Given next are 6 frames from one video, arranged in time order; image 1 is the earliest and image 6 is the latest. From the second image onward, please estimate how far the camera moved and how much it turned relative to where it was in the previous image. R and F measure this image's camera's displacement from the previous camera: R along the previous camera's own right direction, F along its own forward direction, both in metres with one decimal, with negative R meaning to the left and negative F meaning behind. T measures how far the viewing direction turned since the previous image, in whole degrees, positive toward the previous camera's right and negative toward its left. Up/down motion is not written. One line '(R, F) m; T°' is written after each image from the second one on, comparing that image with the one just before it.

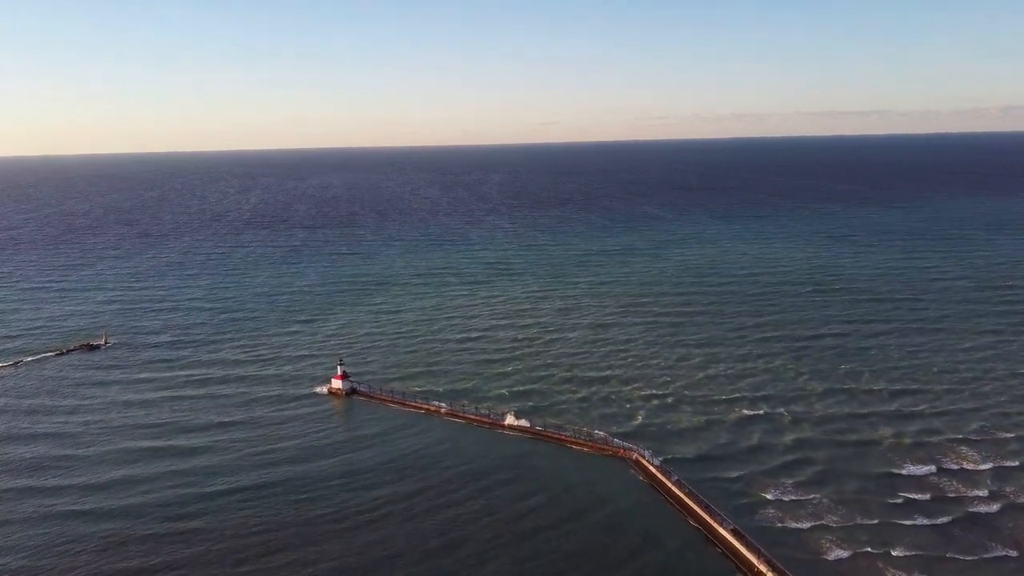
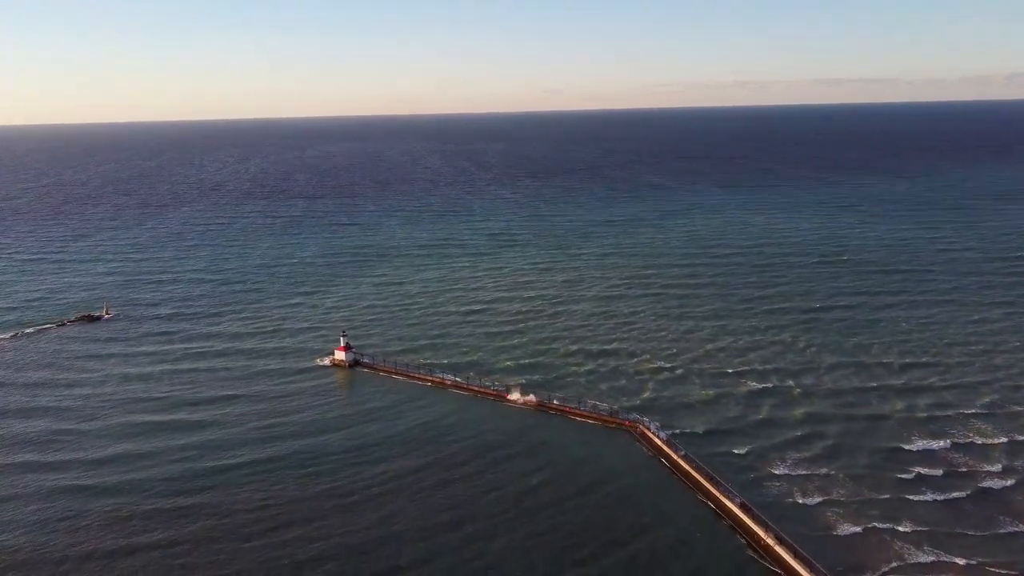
(-0.3, +0.7) m; 0°
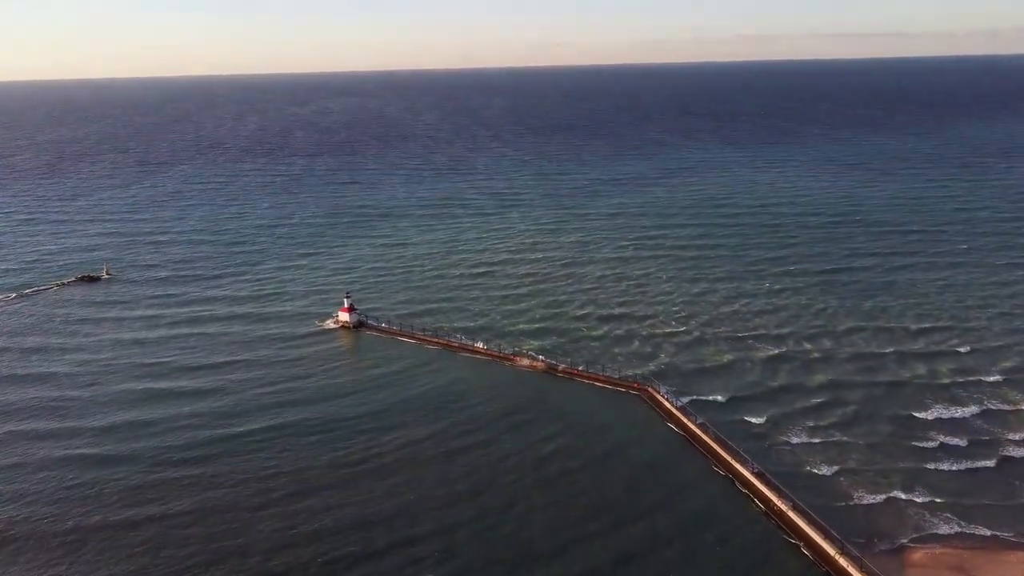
(-0.6, +1.2) m; 0°
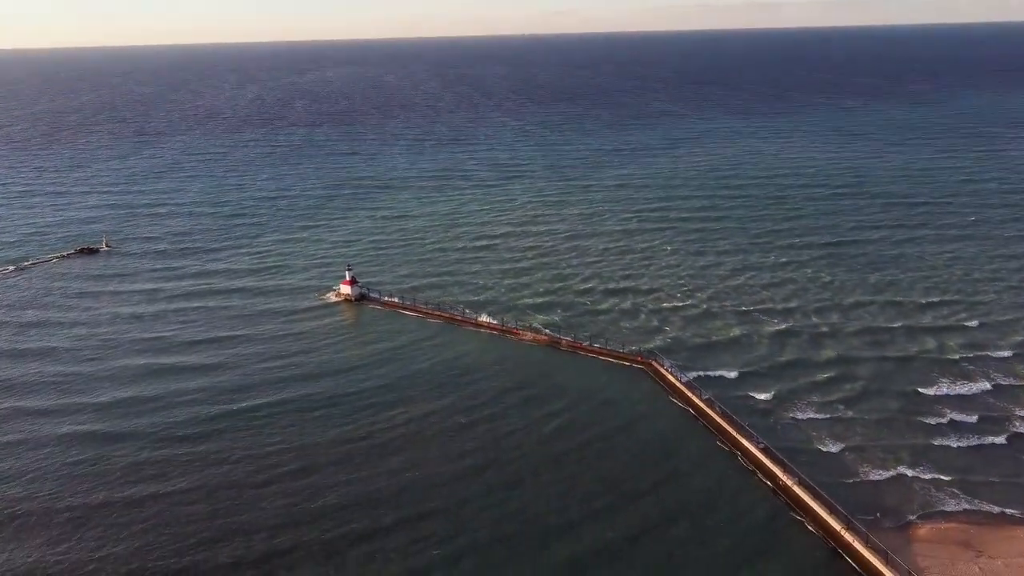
(-0.2, +0.6) m; 0°
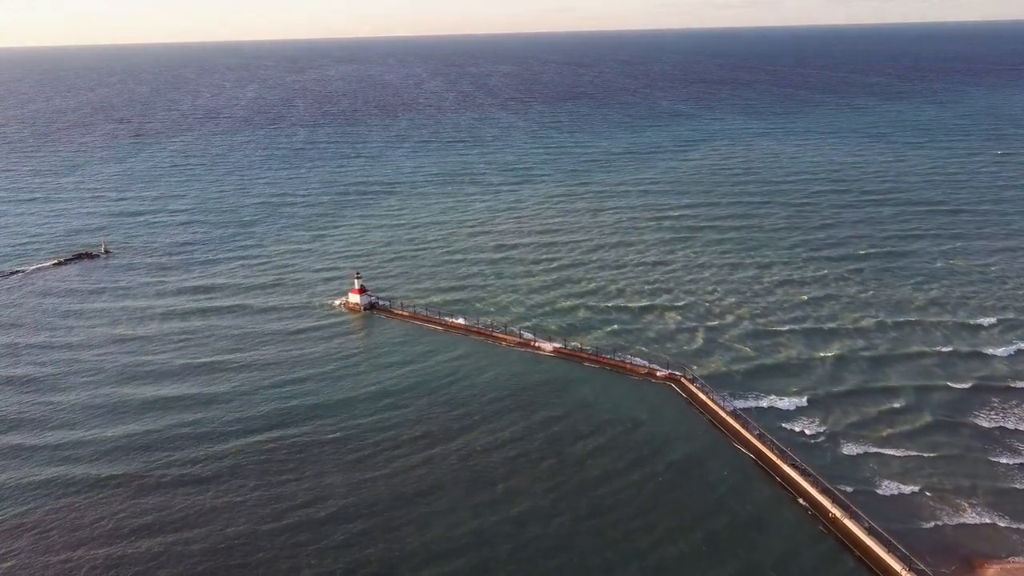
(-1.5, +3.0) m; 0°
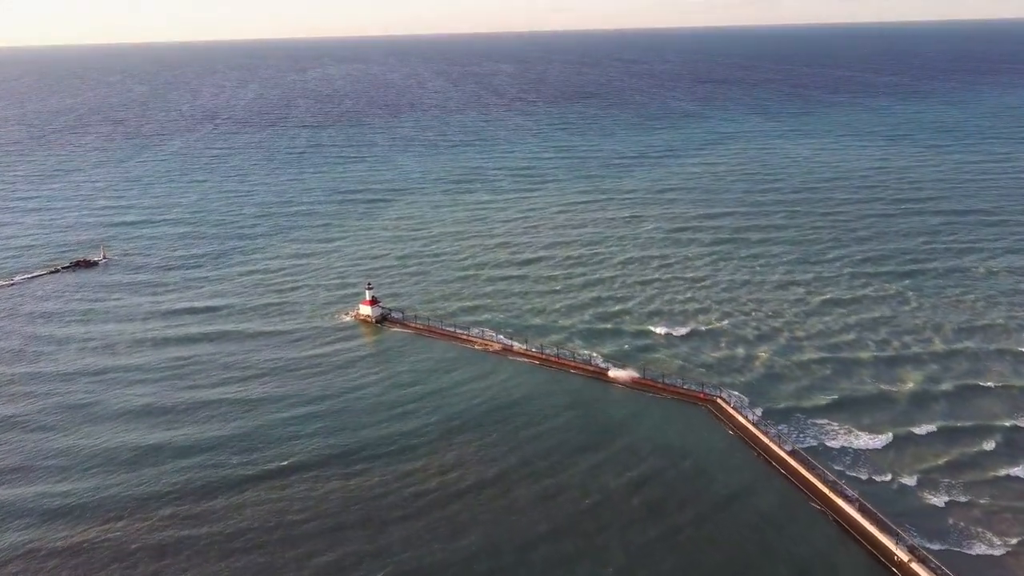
(-1.8, +3.7) m; 0°
